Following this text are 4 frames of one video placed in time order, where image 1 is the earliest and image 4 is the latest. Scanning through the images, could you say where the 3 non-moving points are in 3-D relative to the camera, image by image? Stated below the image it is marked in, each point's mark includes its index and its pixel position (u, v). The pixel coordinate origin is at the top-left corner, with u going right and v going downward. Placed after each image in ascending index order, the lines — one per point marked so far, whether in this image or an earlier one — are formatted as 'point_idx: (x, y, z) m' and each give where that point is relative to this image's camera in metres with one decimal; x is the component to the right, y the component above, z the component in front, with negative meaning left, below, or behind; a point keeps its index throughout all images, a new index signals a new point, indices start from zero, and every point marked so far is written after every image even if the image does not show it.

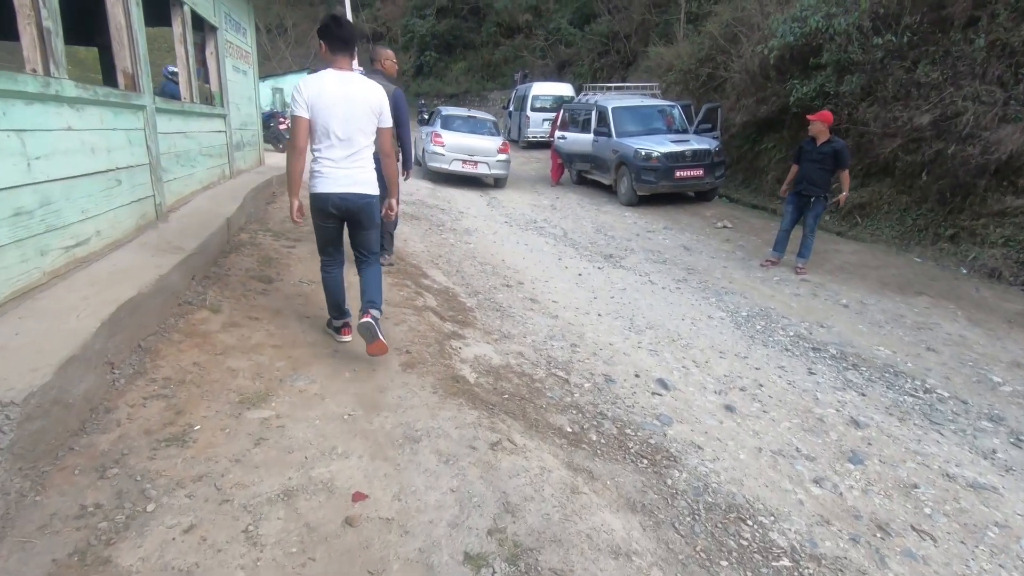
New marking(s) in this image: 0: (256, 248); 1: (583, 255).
0: (-2.7, +0.4, +5.7) m
1: (+1.2, +0.5, +8.9) m
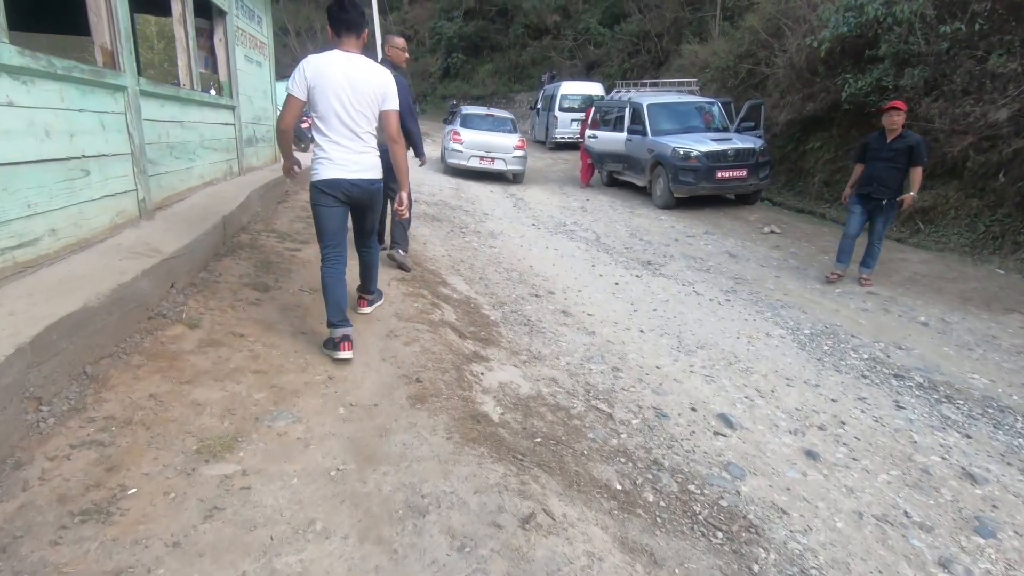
0: (-2.4, +0.4, +5.1) m
1: (+1.6, +0.4, +8.1) m
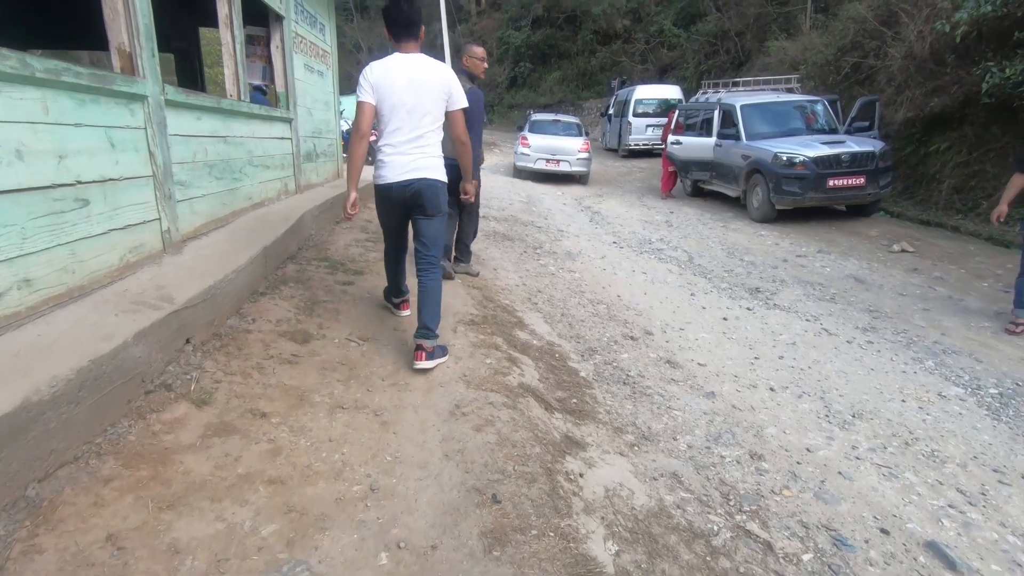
0: (-1.7, 0.0, +4.3) m
1: (+2.6, 0.0, +6.9) m
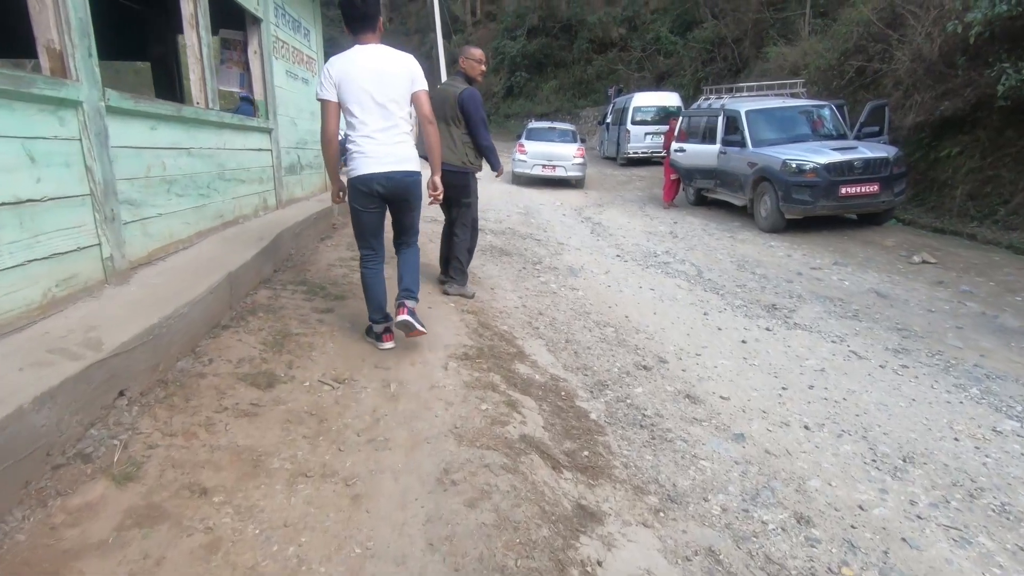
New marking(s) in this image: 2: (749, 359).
0: (-1.7, -0.2, +3.8) m
1: (+2.6, -0.2, +6.4) m
2: (+2.1, -0.6, +4.9) m
